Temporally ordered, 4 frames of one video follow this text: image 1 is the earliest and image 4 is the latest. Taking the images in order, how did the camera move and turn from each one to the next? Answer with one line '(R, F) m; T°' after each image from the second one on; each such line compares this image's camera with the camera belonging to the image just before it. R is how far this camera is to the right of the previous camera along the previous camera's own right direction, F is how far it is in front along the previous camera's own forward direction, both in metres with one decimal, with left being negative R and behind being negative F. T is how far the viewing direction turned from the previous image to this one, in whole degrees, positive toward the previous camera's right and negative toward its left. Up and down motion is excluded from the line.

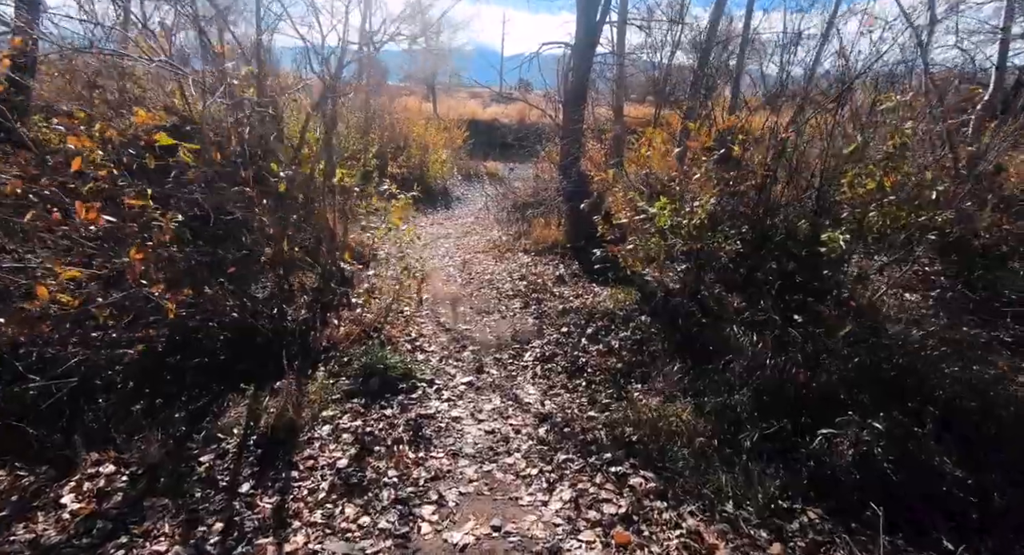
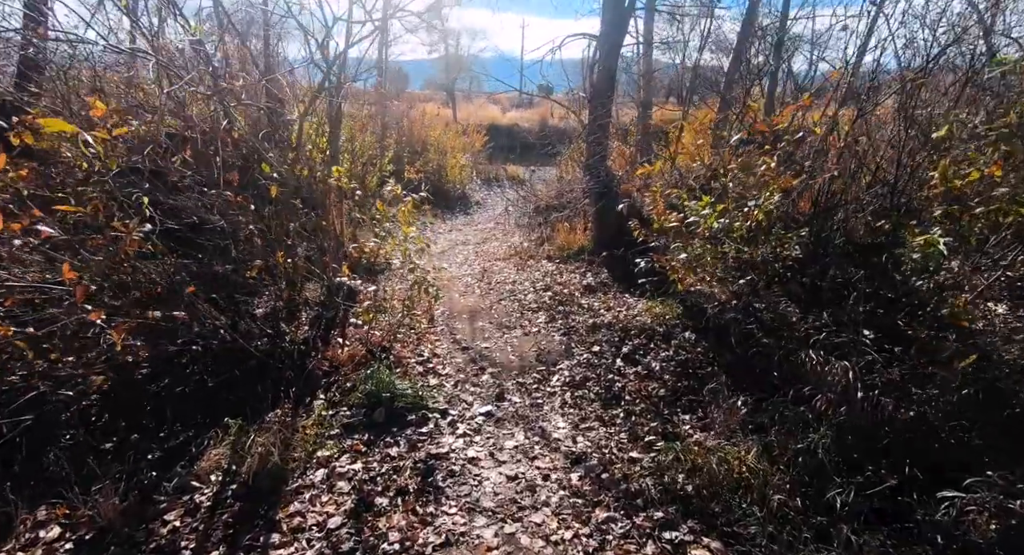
(0.0, +0.7) m; -2°
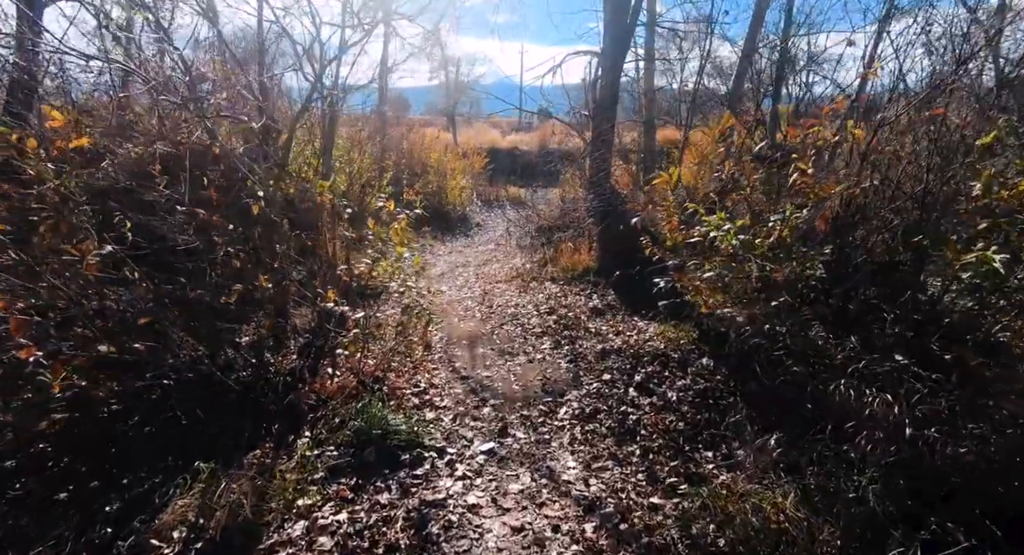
(0.0, +0.4) m; 0°
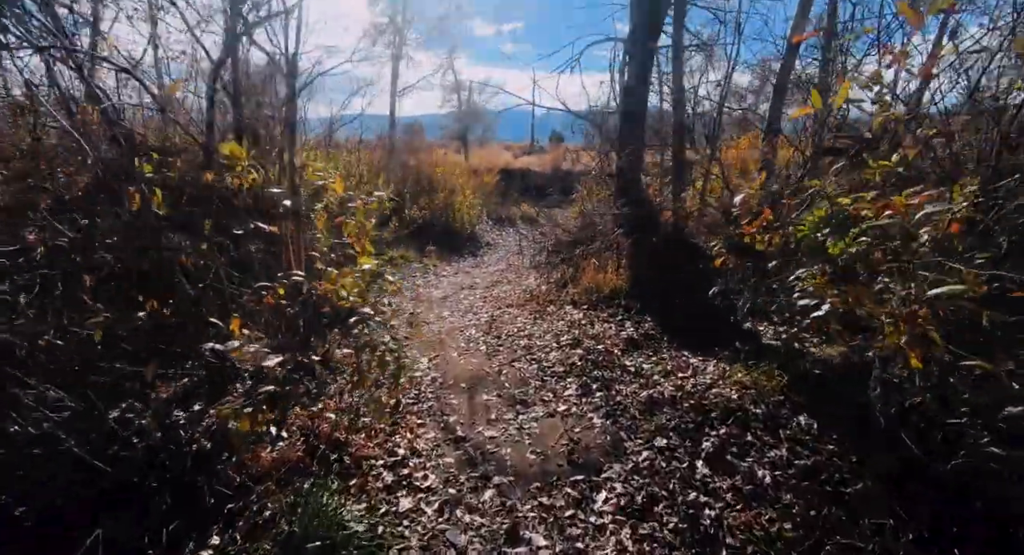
(0.0, +1.4) m; -1°
